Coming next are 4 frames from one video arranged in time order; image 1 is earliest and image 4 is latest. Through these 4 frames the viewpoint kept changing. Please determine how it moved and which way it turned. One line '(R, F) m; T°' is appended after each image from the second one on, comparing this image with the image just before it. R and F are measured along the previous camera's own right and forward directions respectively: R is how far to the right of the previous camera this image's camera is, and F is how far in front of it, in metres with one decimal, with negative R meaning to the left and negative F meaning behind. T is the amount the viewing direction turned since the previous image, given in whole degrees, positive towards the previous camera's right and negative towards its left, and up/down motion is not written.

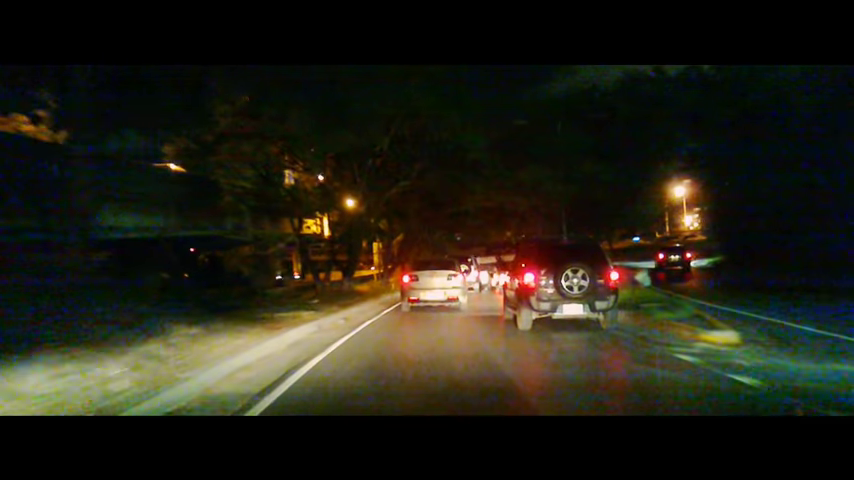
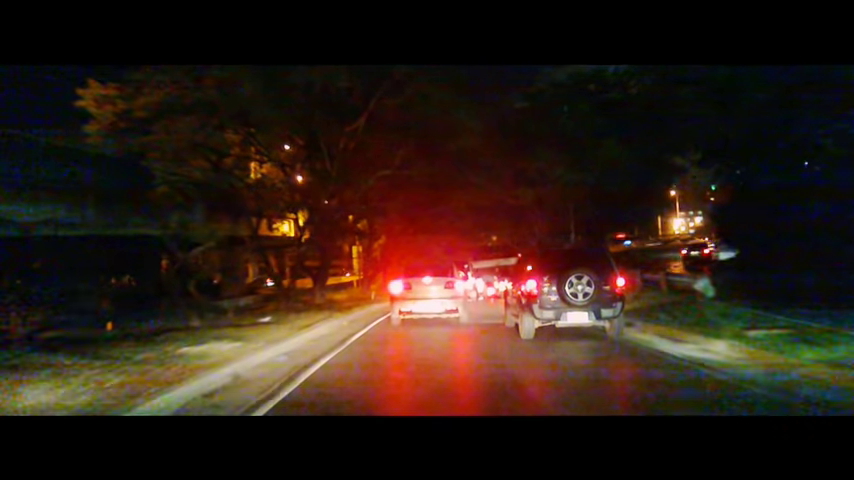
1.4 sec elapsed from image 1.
(+0.2, +1.9) m; 0°
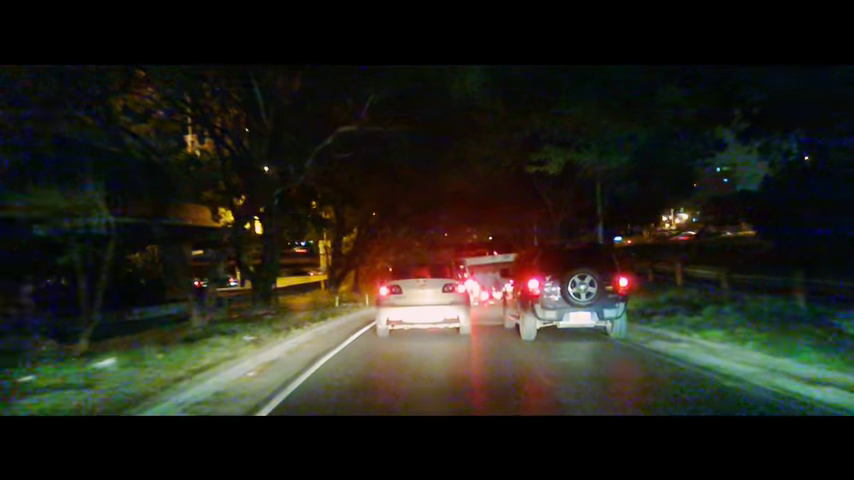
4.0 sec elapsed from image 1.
(0.0, +2.8) m; 0°
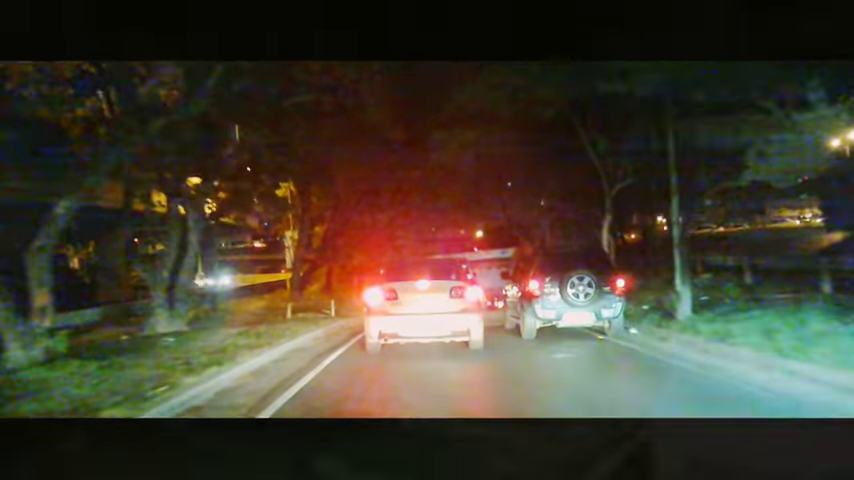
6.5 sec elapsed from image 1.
(0.0, +2.3) m; 0°
